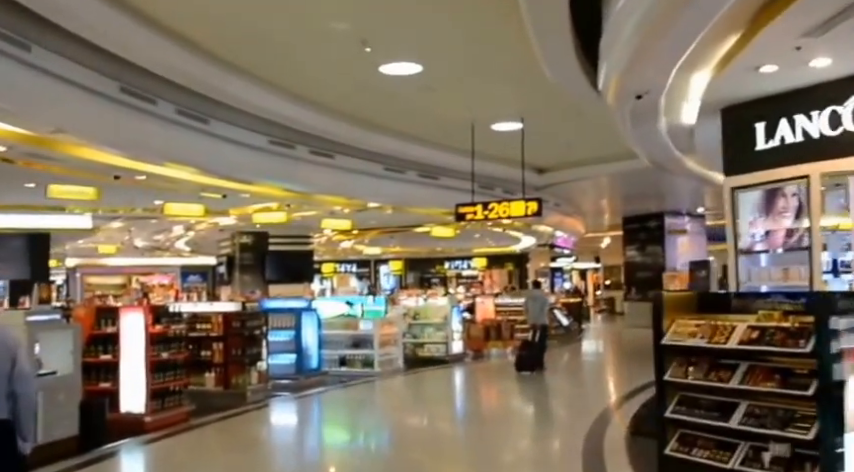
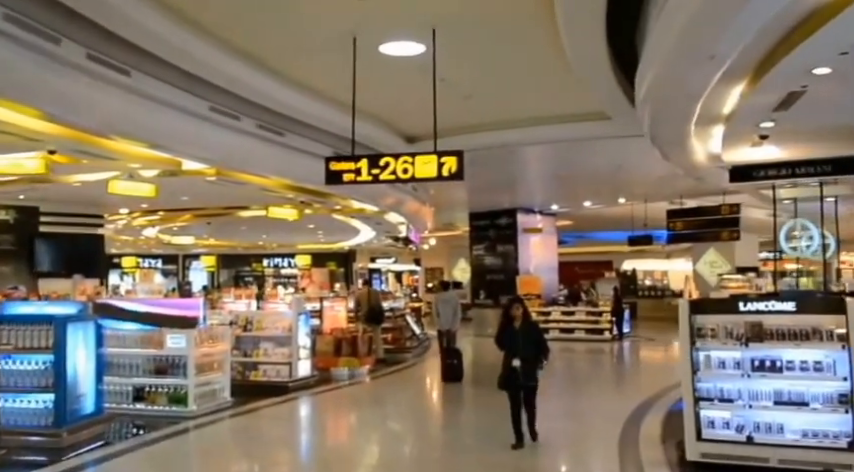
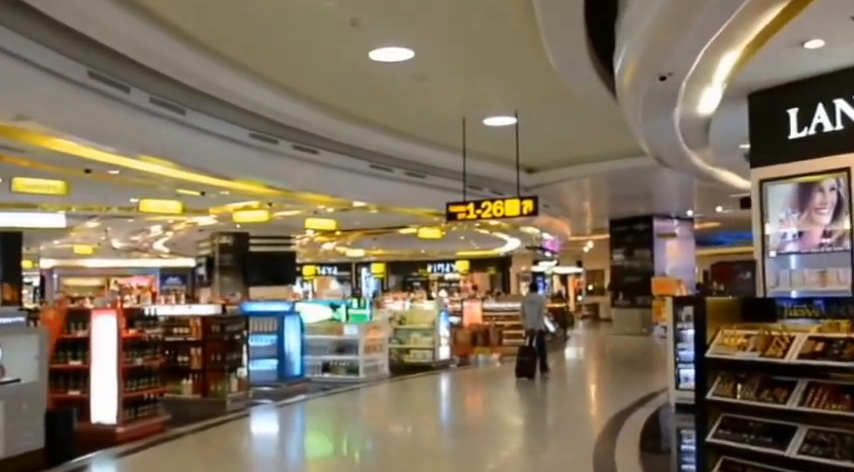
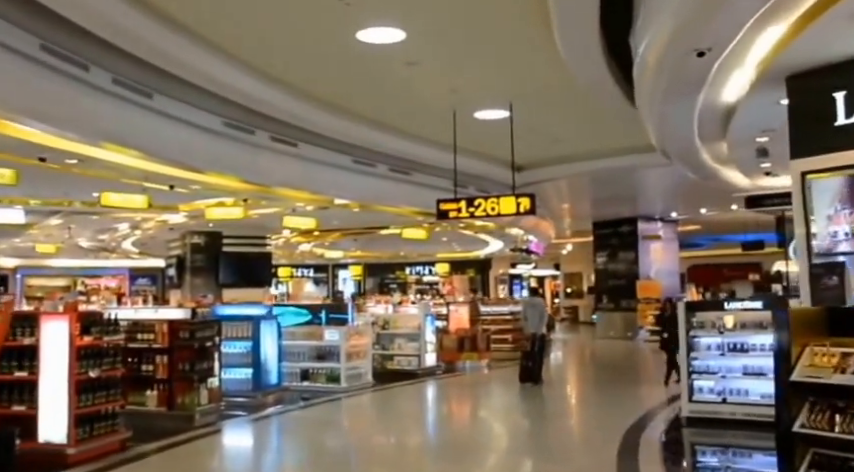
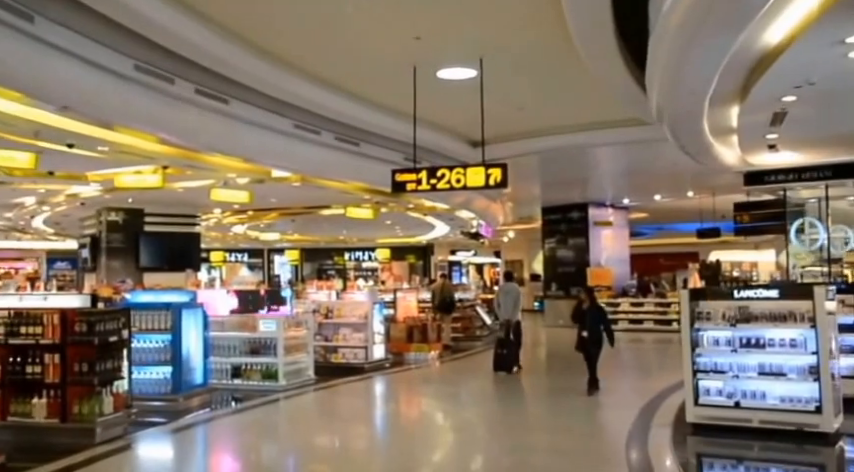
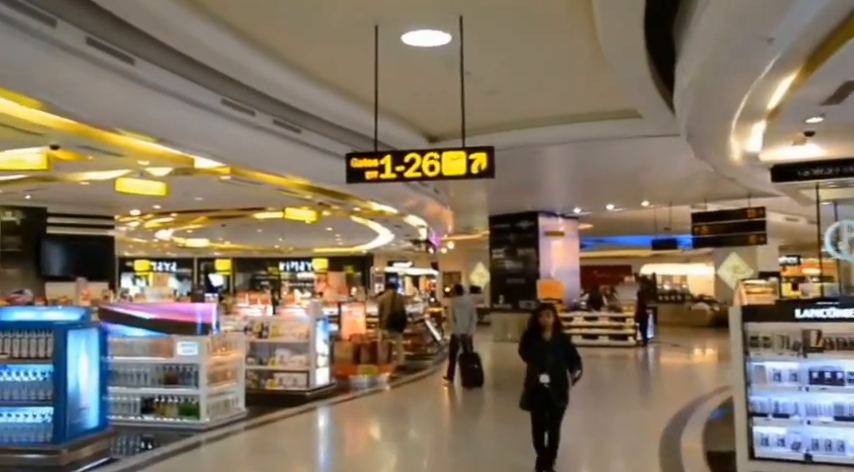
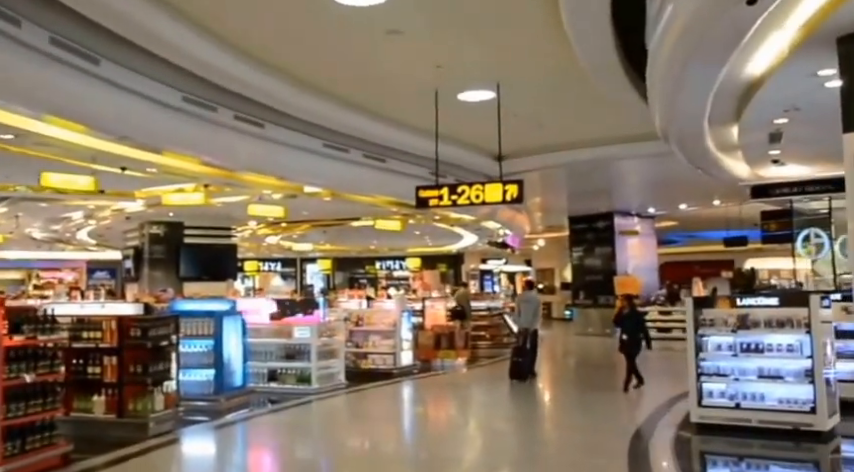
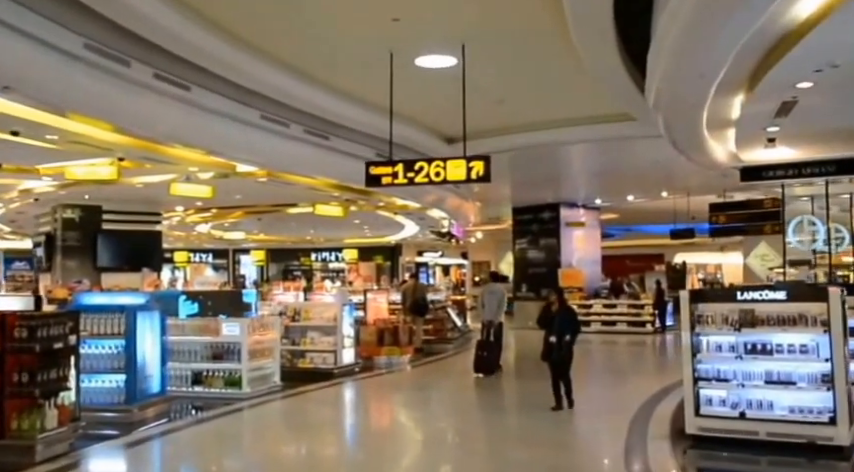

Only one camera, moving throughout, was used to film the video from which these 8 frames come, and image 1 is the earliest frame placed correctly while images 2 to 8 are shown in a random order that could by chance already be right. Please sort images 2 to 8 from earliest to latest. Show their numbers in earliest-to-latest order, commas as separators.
3, 4, 7, 5, 8, 2, 6
